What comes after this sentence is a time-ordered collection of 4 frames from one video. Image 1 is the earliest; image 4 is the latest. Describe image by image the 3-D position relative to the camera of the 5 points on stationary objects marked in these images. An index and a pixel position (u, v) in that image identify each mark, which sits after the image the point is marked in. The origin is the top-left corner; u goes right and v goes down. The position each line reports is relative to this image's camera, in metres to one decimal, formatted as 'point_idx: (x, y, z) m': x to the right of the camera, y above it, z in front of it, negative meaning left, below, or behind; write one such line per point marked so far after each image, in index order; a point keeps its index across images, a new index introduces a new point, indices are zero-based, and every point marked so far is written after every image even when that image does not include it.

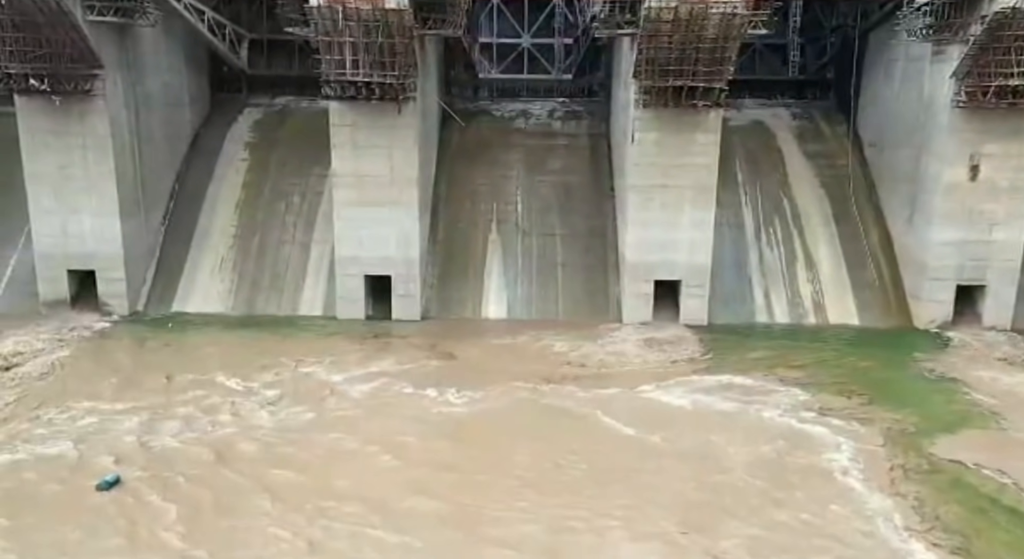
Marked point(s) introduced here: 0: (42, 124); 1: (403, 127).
0: (-8.5, +2.8, +17.3) m
1: (-2.0, +2.8, +17.5) m
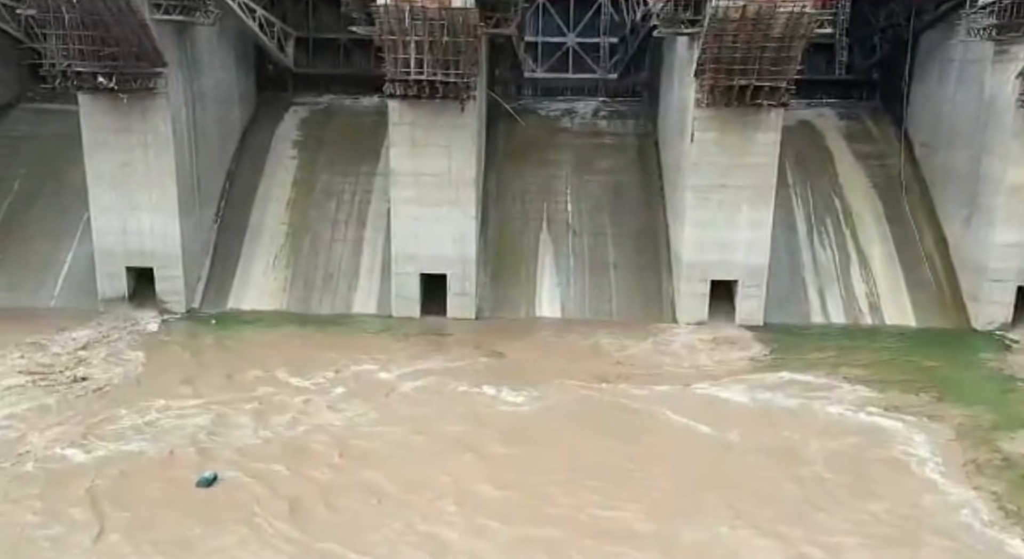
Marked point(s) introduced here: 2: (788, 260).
0: (-7.4, +2.9, +17.4) m
1: (-0.9, +2.8, +17.5) m
2: (+5.7, +0.4, +19.8) m
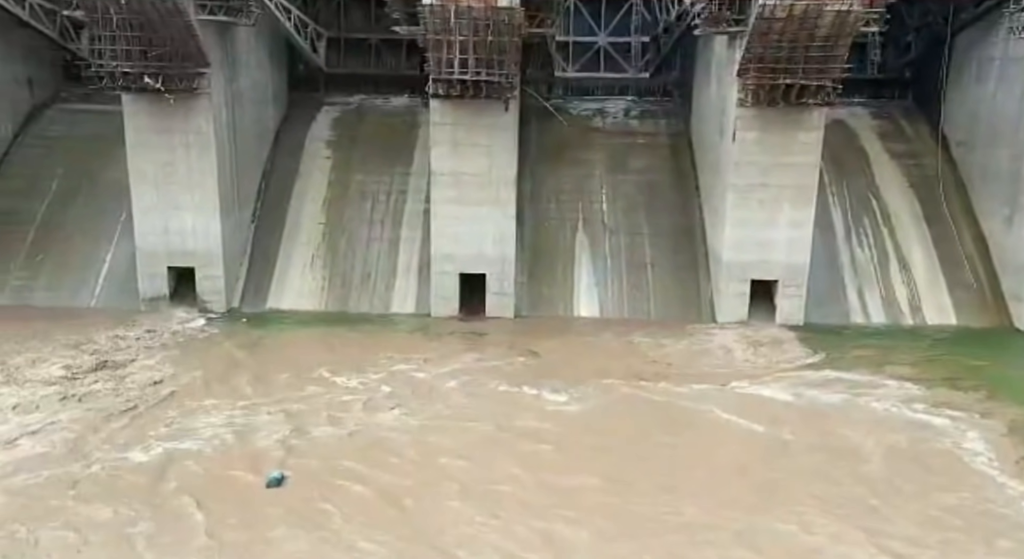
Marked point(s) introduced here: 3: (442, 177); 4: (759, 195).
0: (-6.7, +2.9, +17.5) m
1: (-0.2, +2.8, +17.5) m
2: (+6.5, +0.4, +19.7) m
3: (-1.3, +1.9, +17.9) m
4: (+4.6, +1.6, +17.6) m
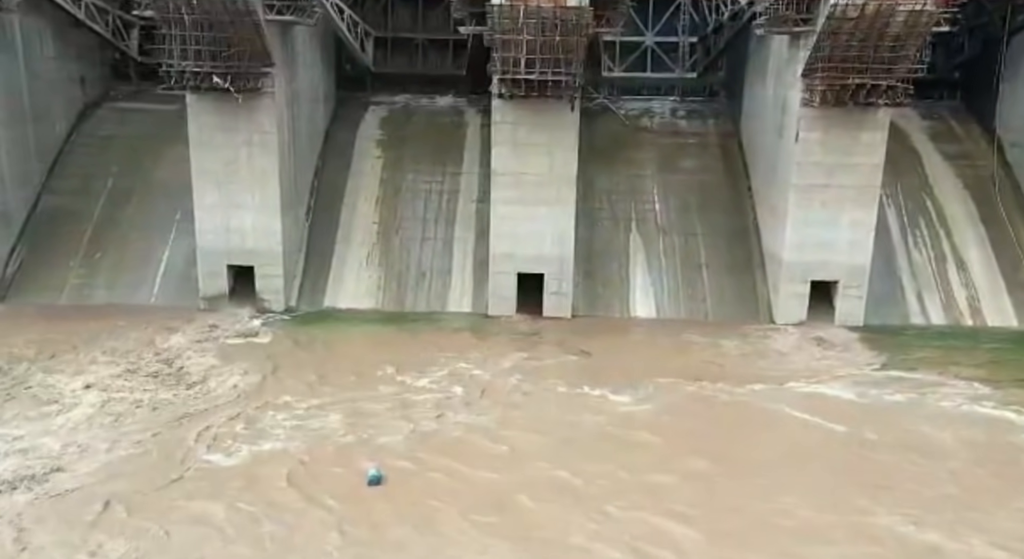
0: (-5.6, +2.9, +17.6) m
1: (+0.9, +2.8, +17.5) m
2: (+7.6, +0.4, +19.6) m
3: (-0.2, +1.9, +17.9) m
4: (+5.7, +1.6, +17.5) m
